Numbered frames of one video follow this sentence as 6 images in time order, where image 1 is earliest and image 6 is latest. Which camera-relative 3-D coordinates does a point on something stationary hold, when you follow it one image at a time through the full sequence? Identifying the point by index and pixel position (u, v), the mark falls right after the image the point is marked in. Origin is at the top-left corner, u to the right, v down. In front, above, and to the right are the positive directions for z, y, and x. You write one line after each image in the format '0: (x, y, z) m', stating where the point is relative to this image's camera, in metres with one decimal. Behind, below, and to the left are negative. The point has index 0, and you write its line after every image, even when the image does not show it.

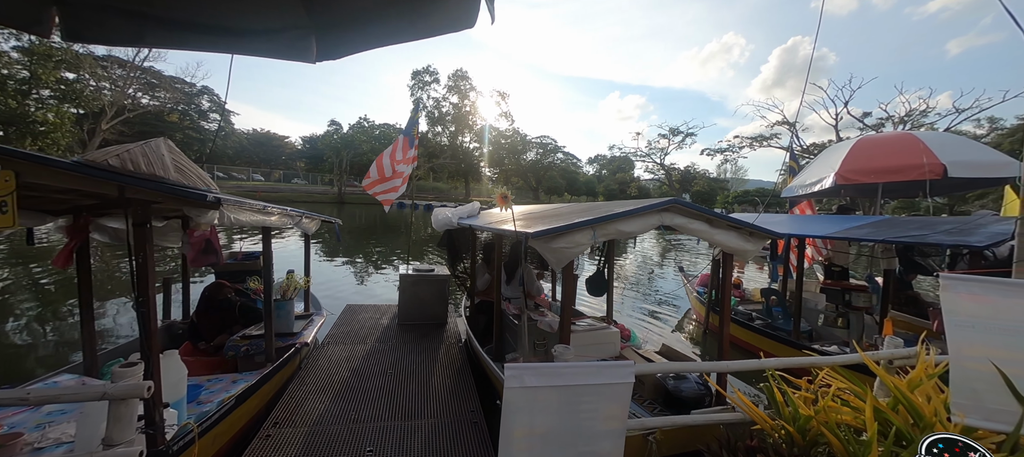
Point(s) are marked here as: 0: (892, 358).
0: (+3.1, -1.1, +2.9) m
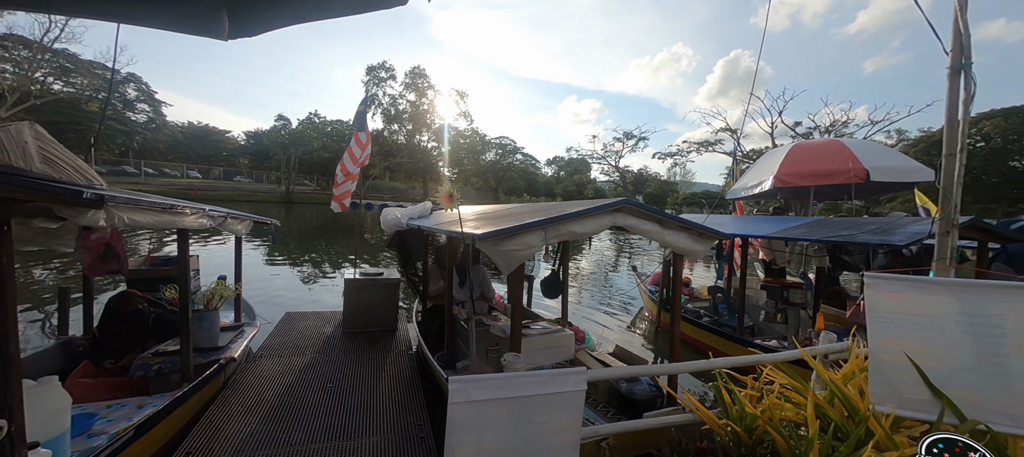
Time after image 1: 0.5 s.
0: (+2.7, -1.1, +3.1) m
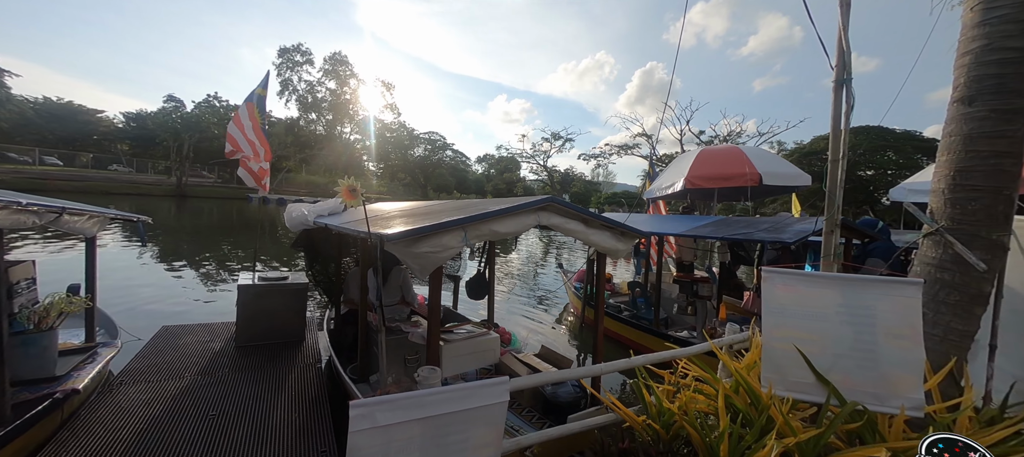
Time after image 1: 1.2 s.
0: (+2.0, -1.0, +3.3) m
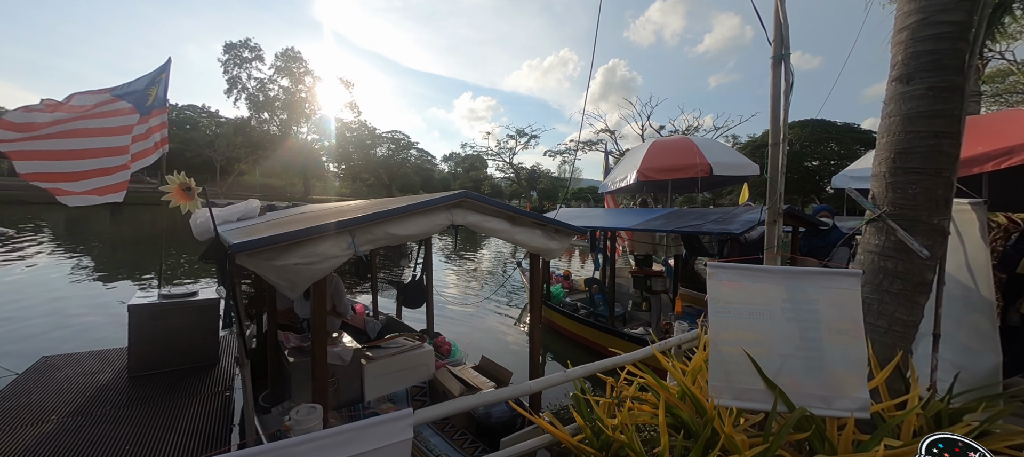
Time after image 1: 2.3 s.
0: (+1.4, -1.0, +3.1) m
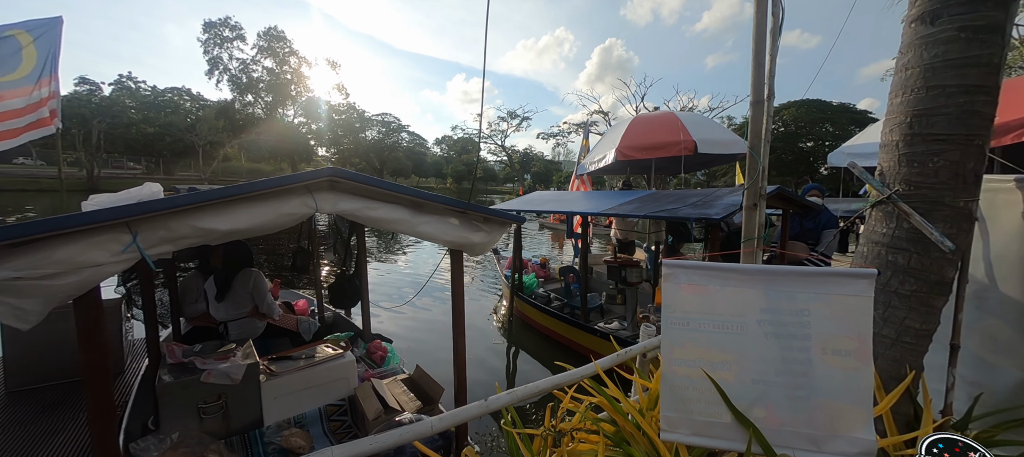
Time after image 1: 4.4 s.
0: (+0.9, -0.9, +2.6) m
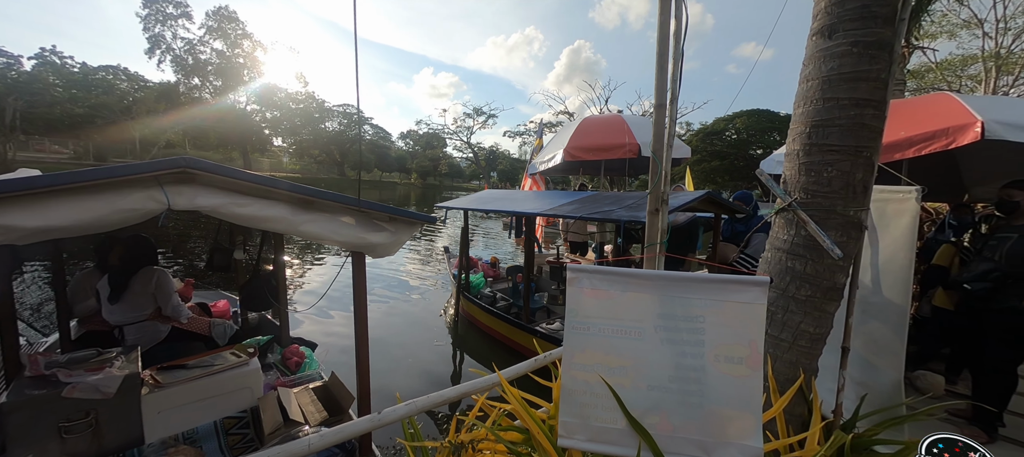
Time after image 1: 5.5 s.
0: (+0.4, -0.9, +2.5) m
